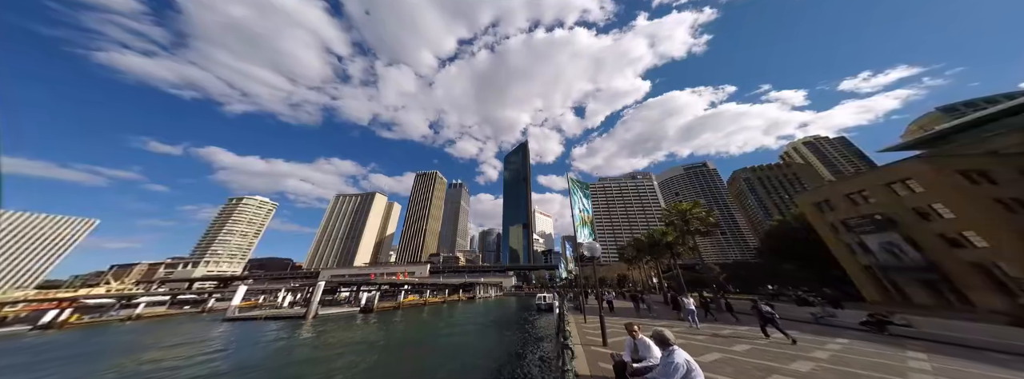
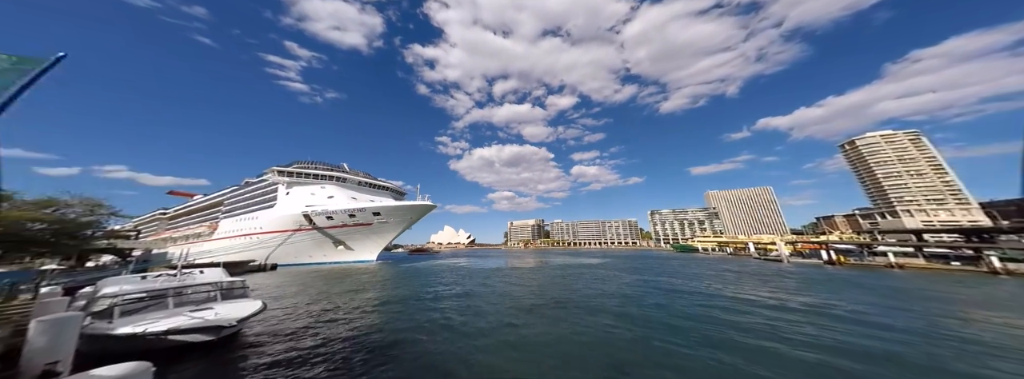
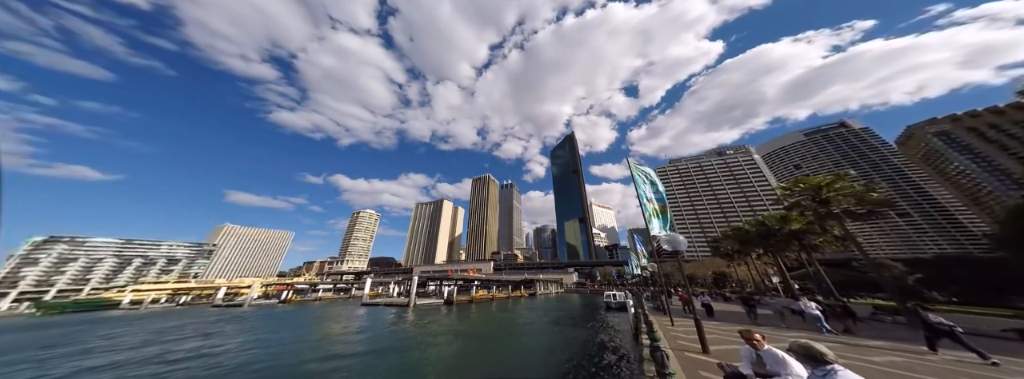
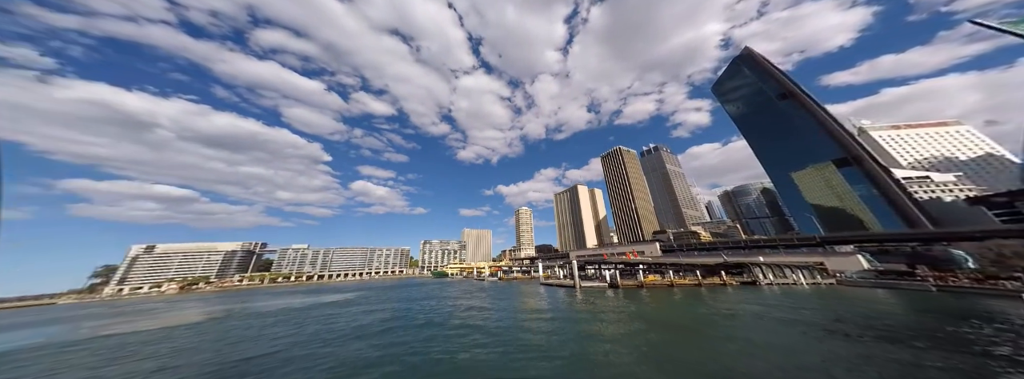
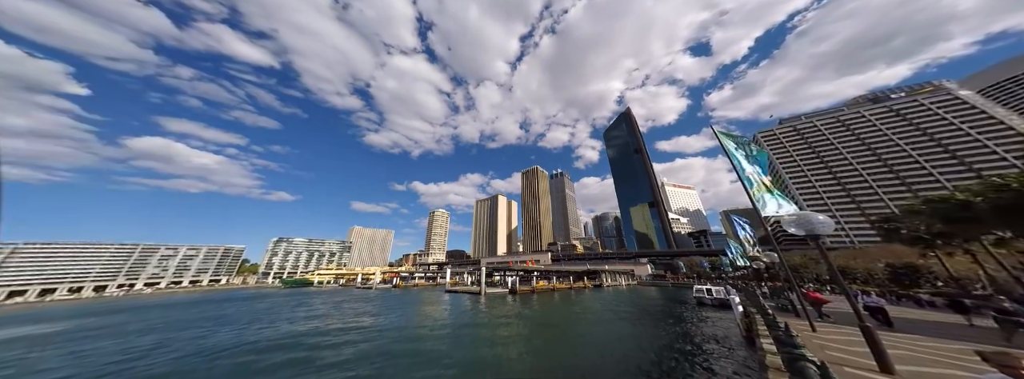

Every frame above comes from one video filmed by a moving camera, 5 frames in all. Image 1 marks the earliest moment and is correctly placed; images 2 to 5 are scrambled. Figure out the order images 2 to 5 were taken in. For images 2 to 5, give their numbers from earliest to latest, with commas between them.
3, 5, 4, 2
